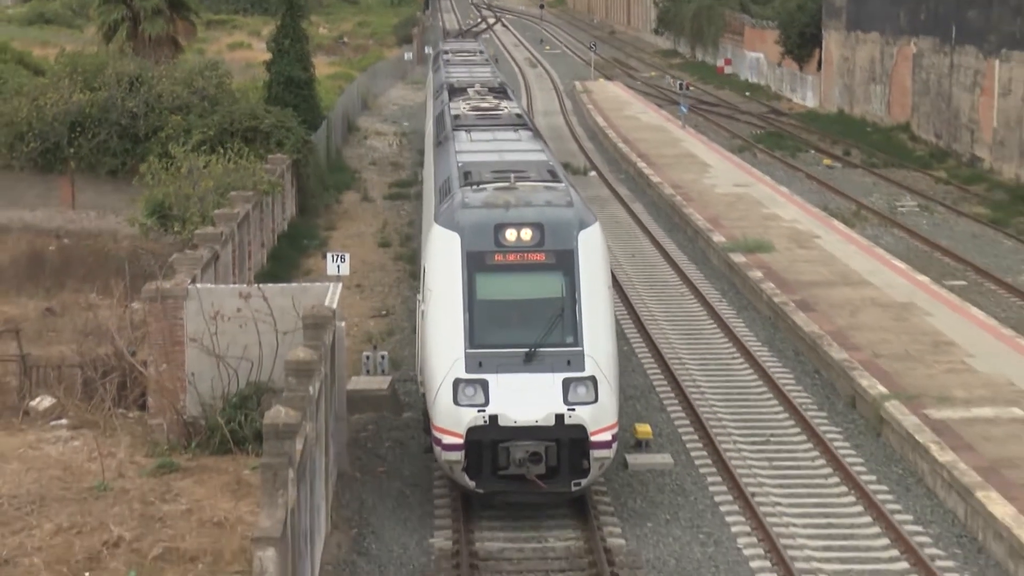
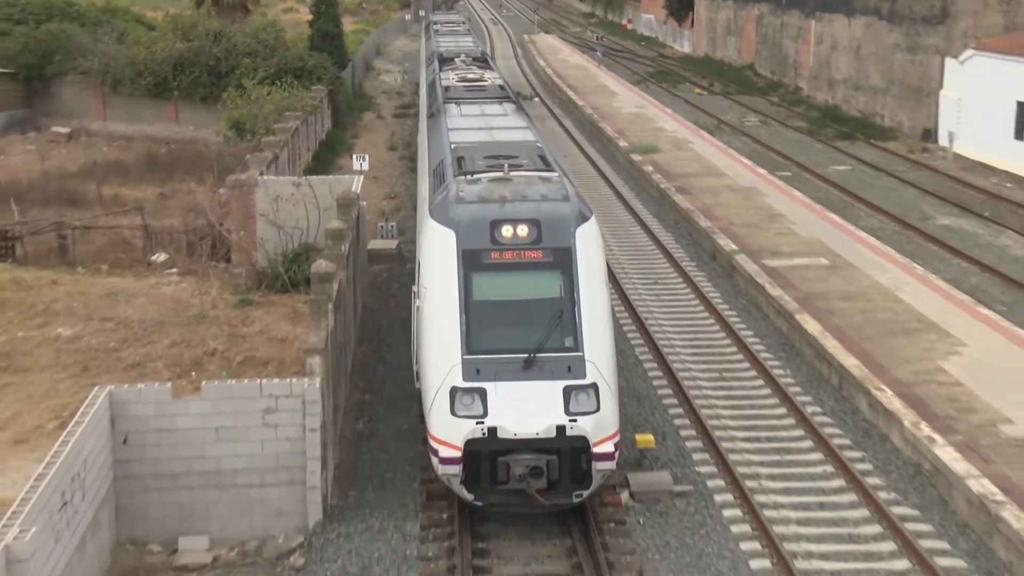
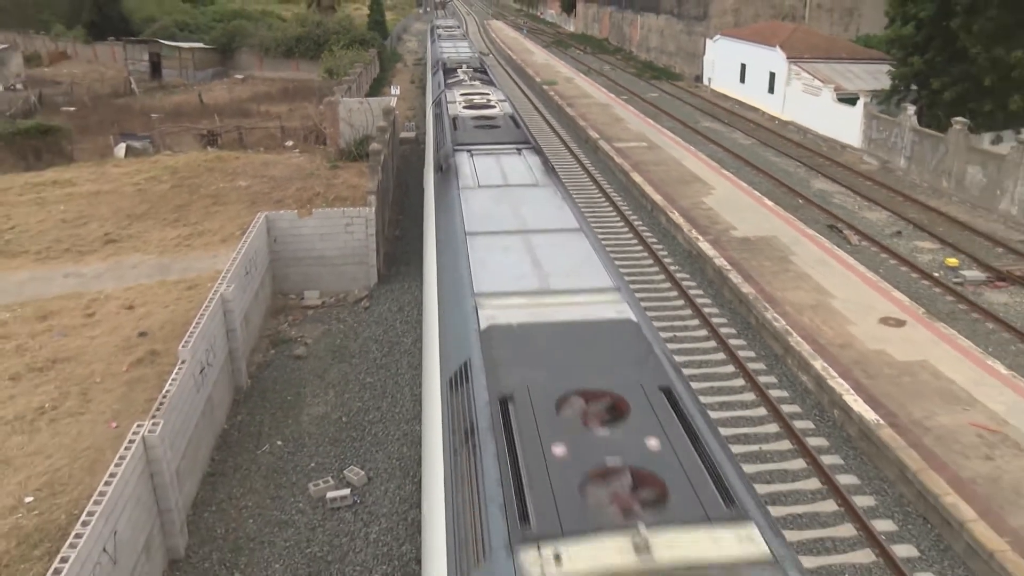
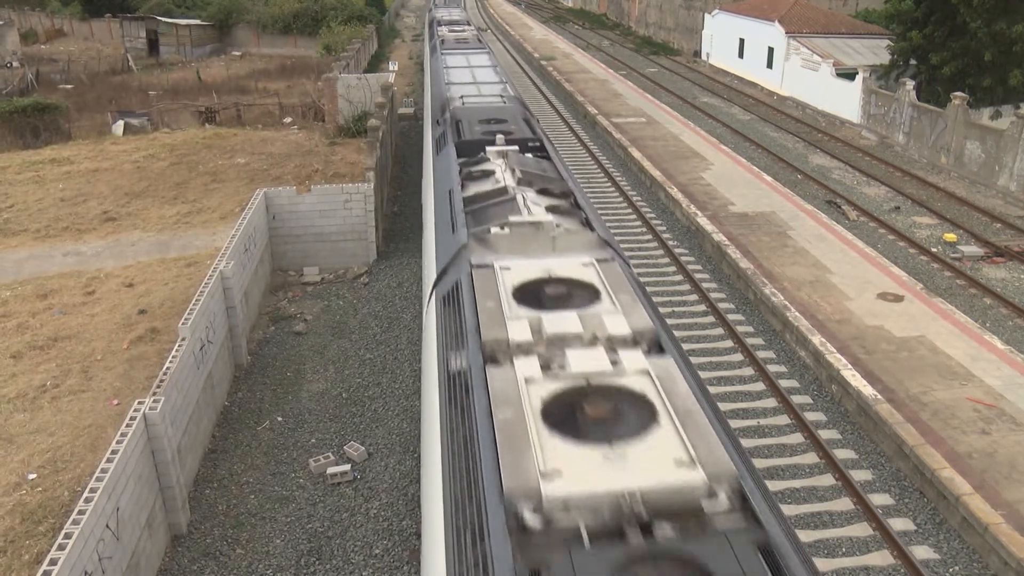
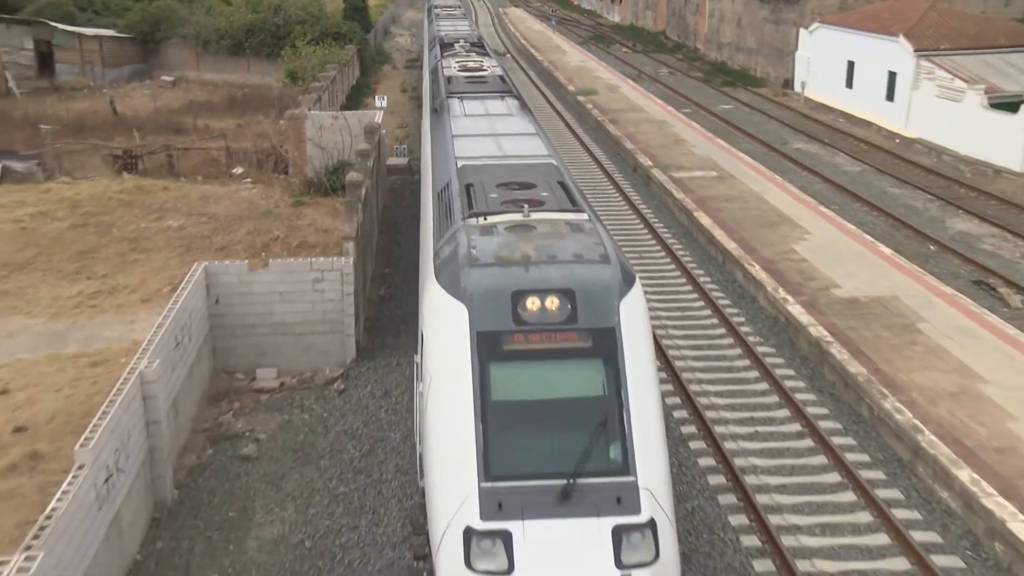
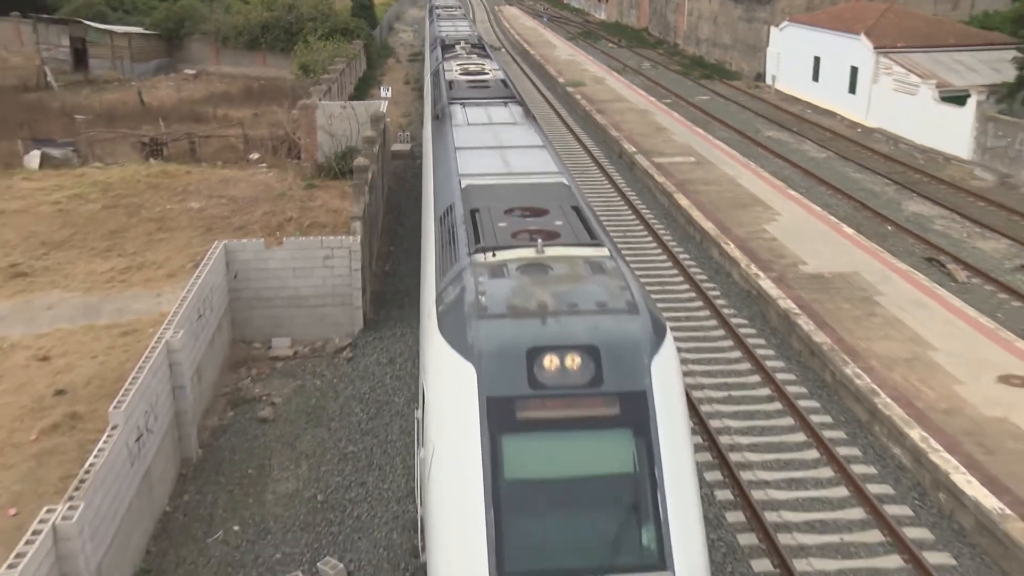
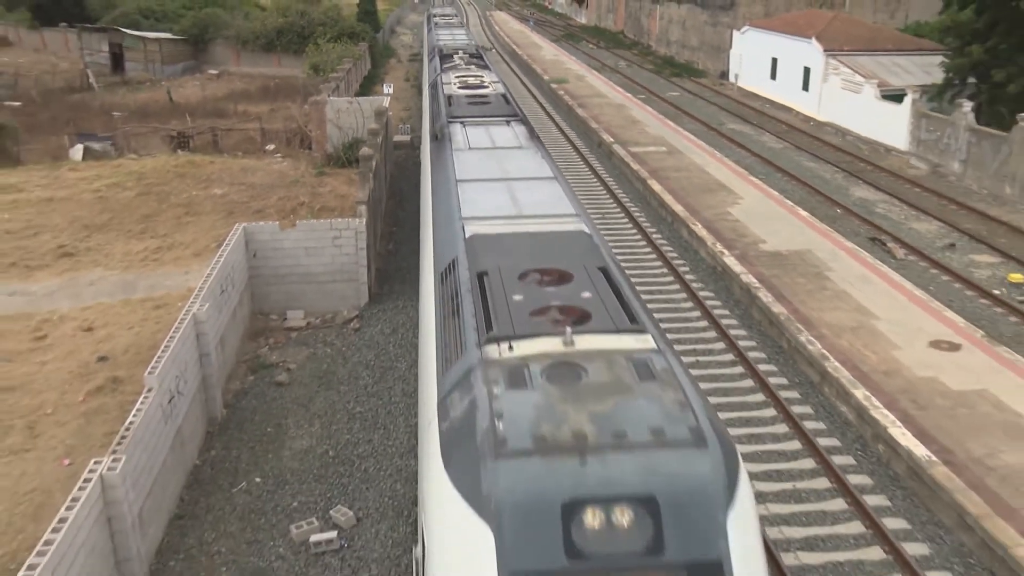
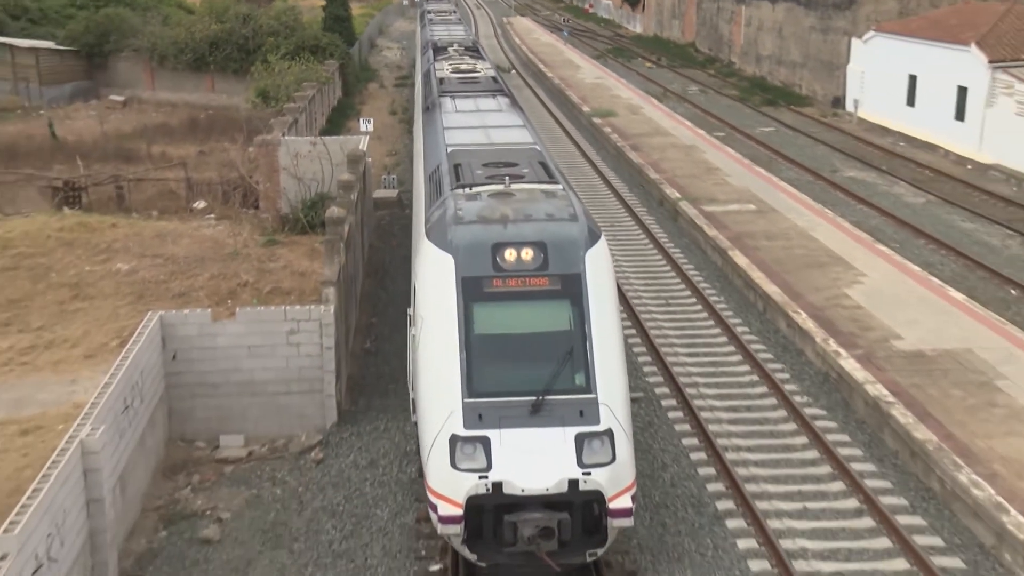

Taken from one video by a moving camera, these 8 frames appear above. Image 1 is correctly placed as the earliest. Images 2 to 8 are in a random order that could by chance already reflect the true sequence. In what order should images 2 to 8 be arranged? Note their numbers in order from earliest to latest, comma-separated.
2, 8, 5, 6, 7, 3, 4
